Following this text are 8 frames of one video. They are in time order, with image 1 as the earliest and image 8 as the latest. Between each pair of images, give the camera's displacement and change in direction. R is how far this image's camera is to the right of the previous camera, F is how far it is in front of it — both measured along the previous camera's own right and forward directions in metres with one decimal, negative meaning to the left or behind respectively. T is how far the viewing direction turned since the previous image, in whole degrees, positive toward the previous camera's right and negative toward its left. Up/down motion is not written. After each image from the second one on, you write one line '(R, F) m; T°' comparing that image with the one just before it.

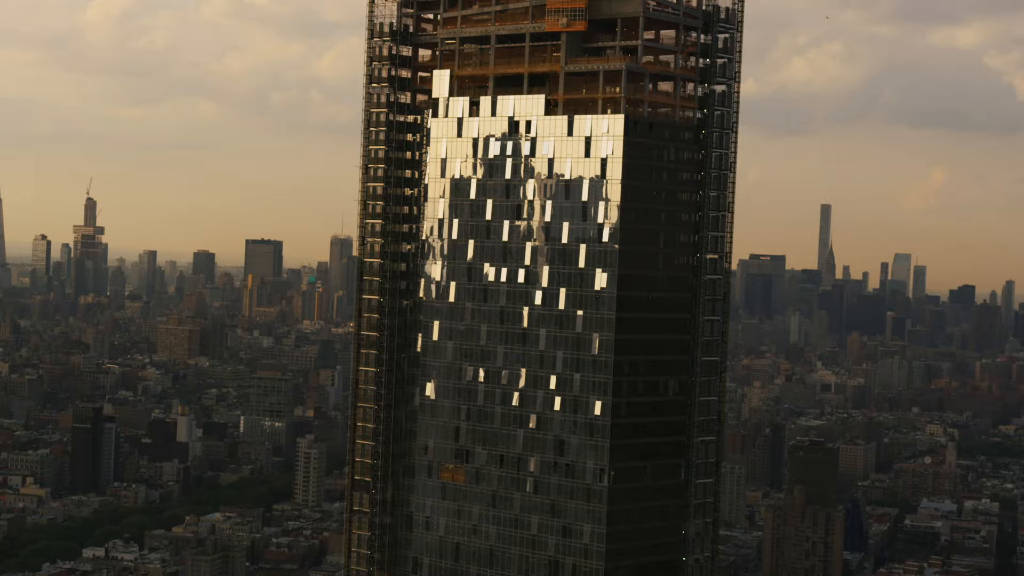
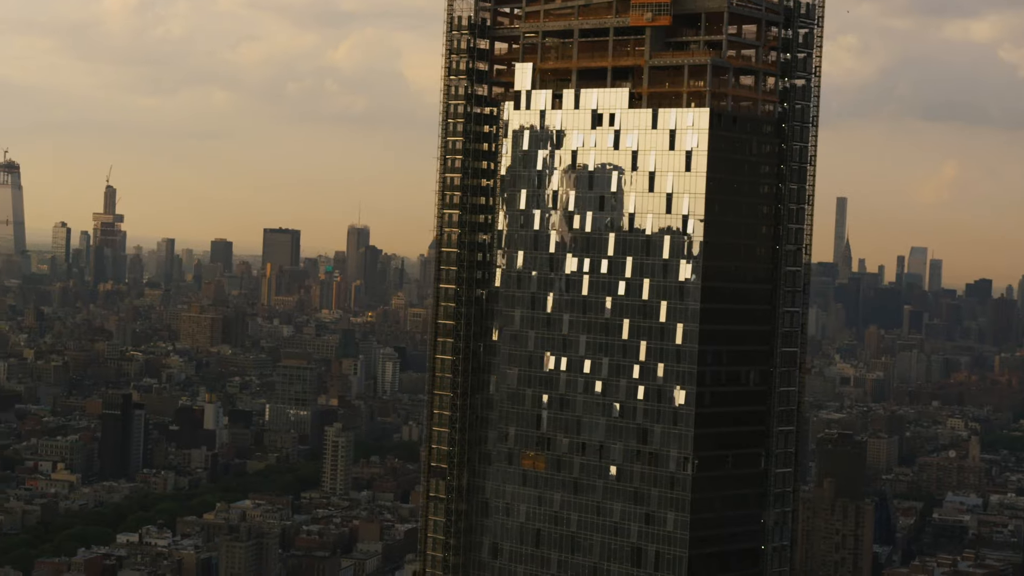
(-0.9, -0.3) m; -1°
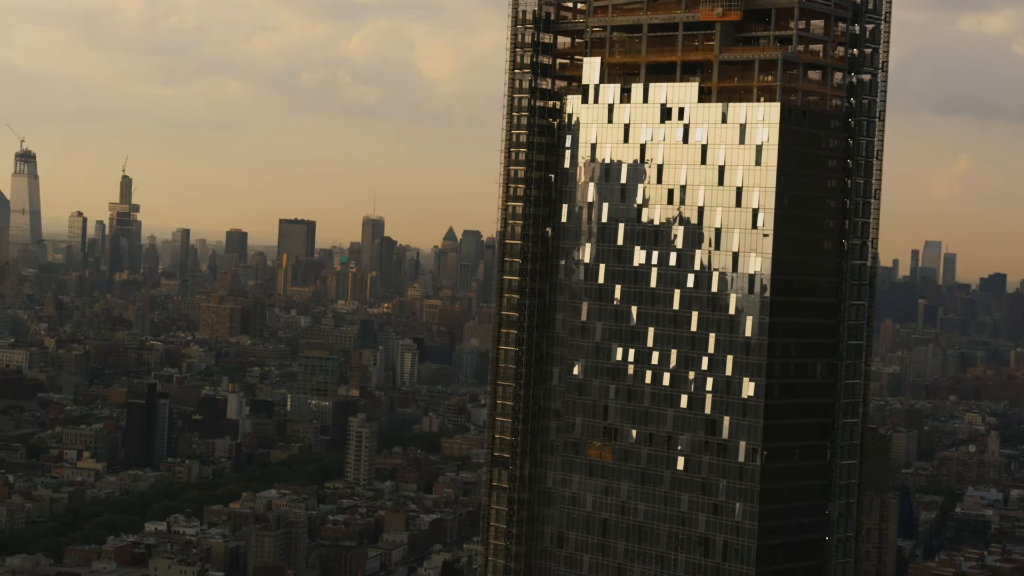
(-0.8, -0.3) m; 0°
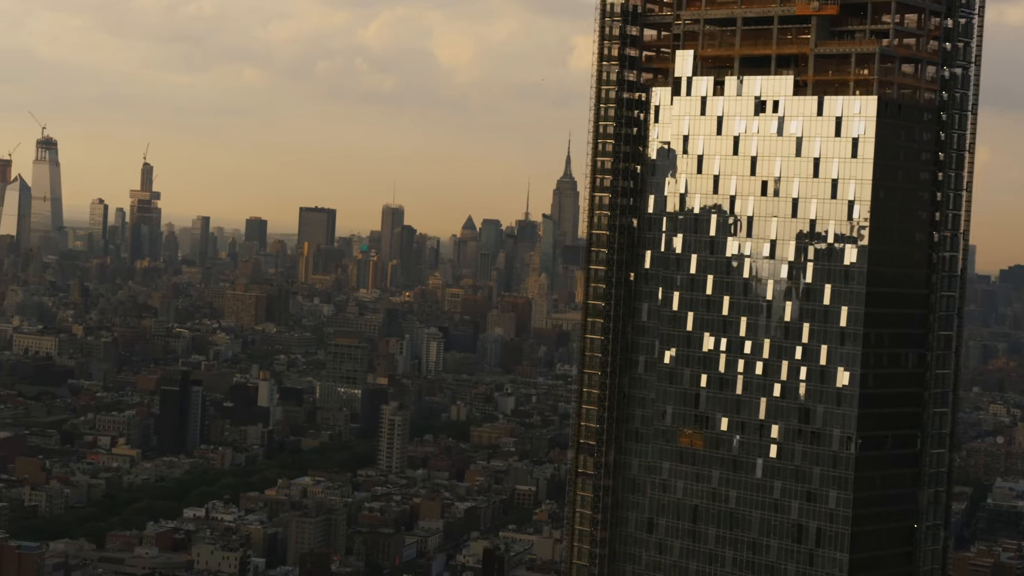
(-1.1, -0.4) m; -1°
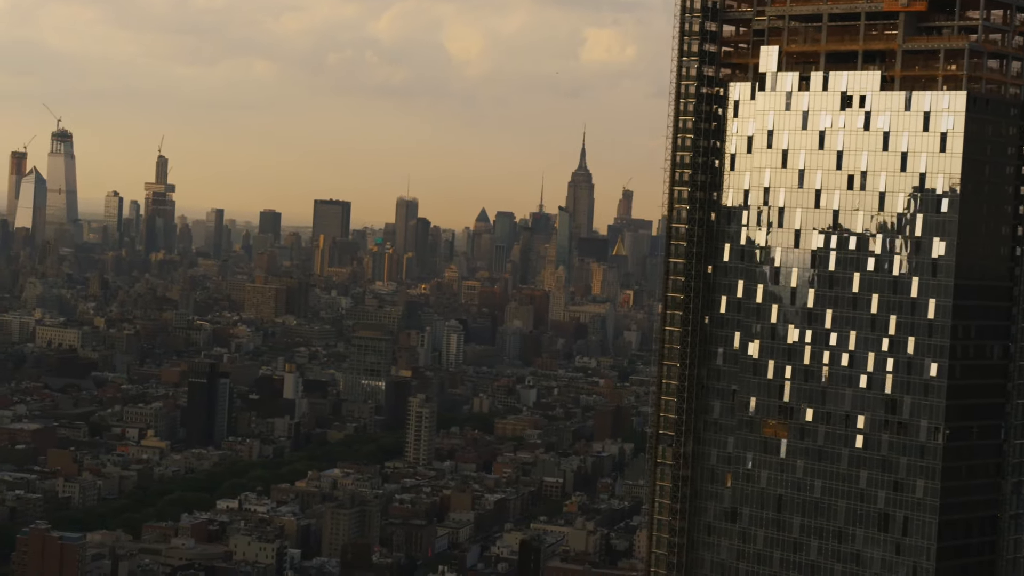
(-1.1, -0.3) m; 0°
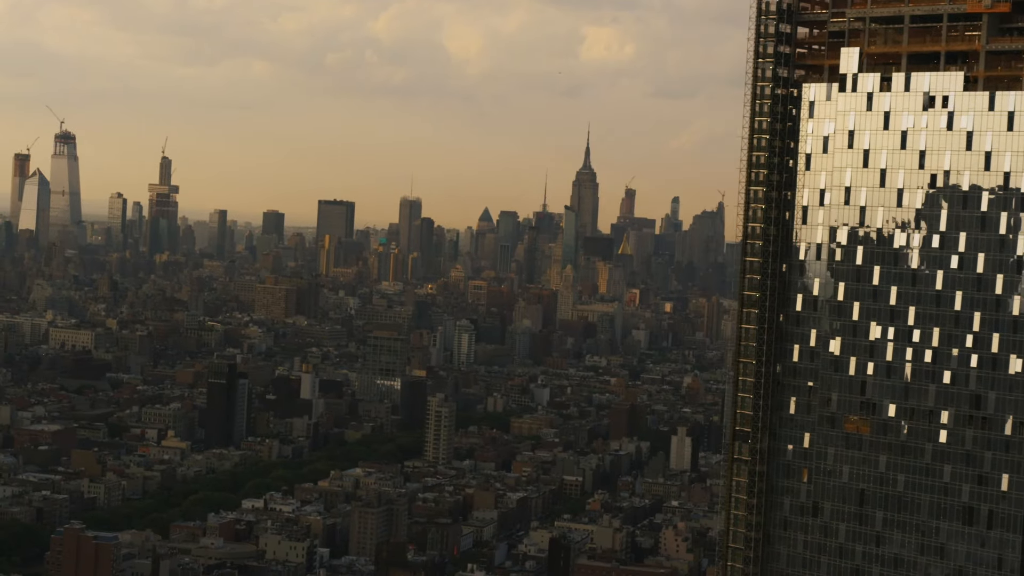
(-1.3, -0.4) m; 0°
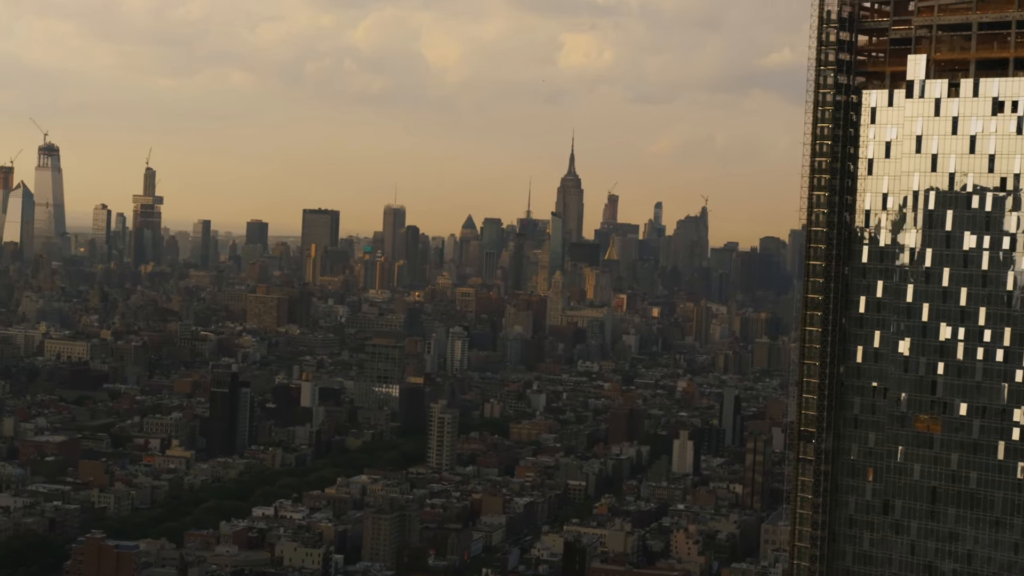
(-1.5, -0.5) m; +1°
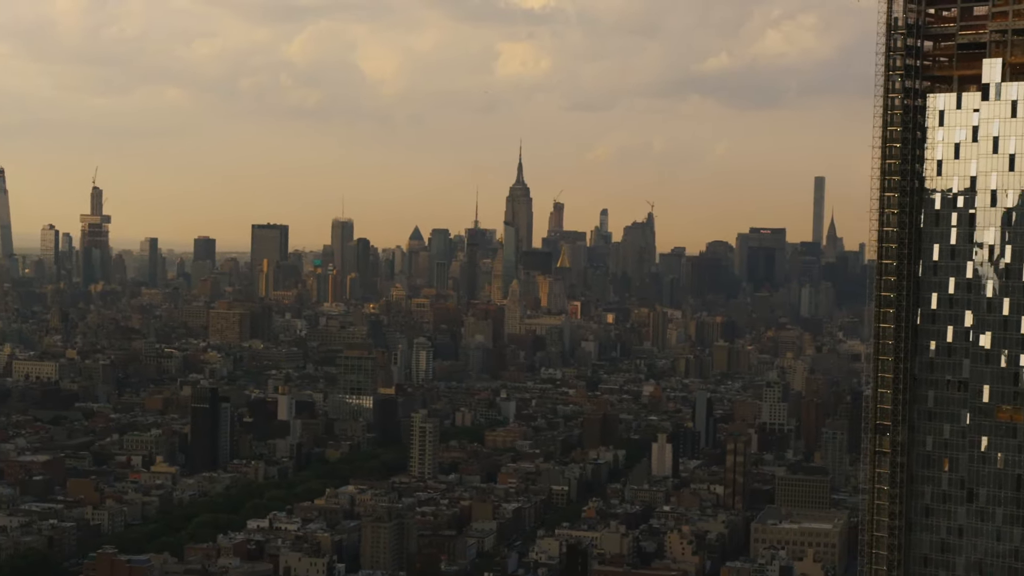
(-2.5, -0.9) m; +2°
